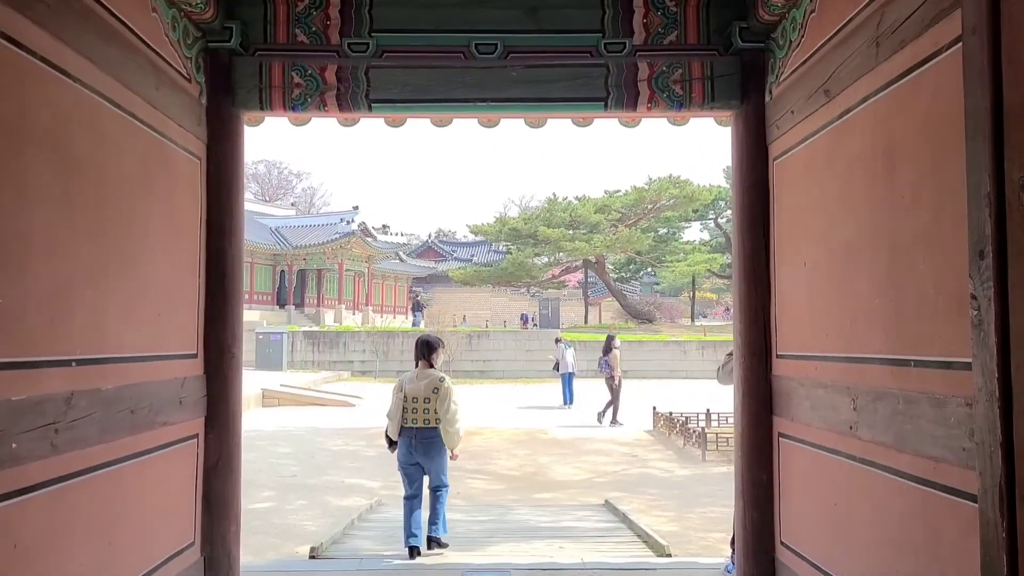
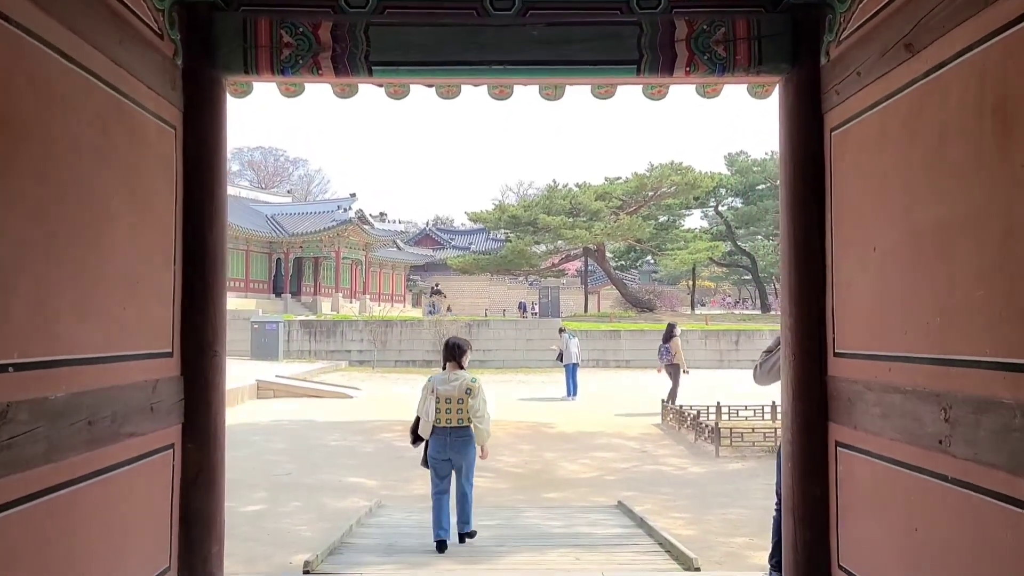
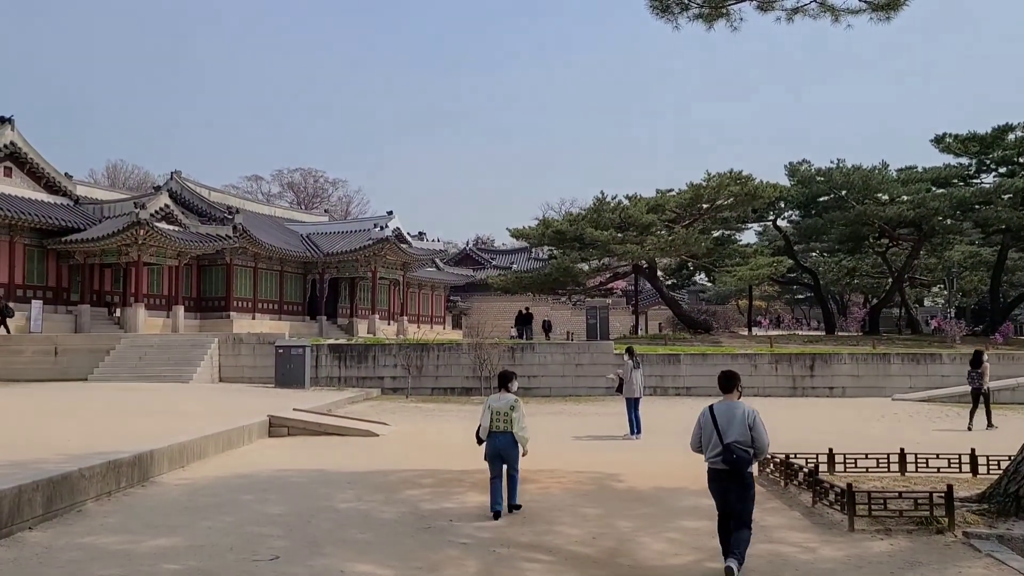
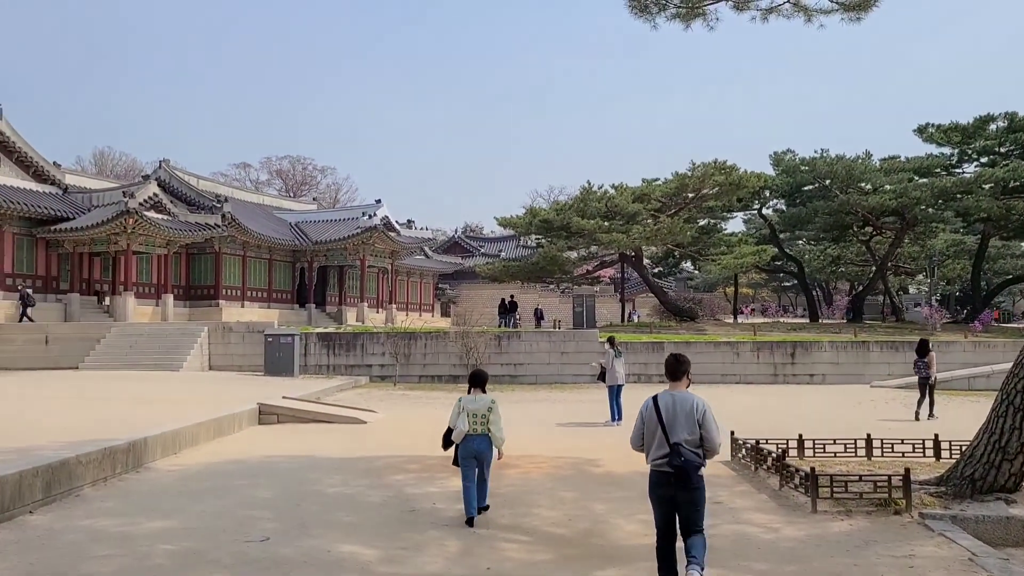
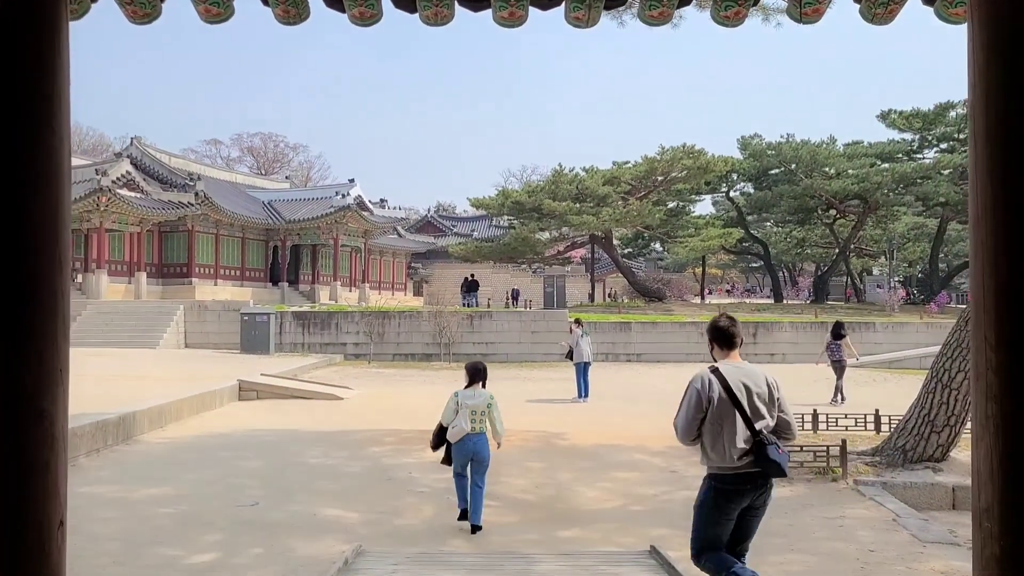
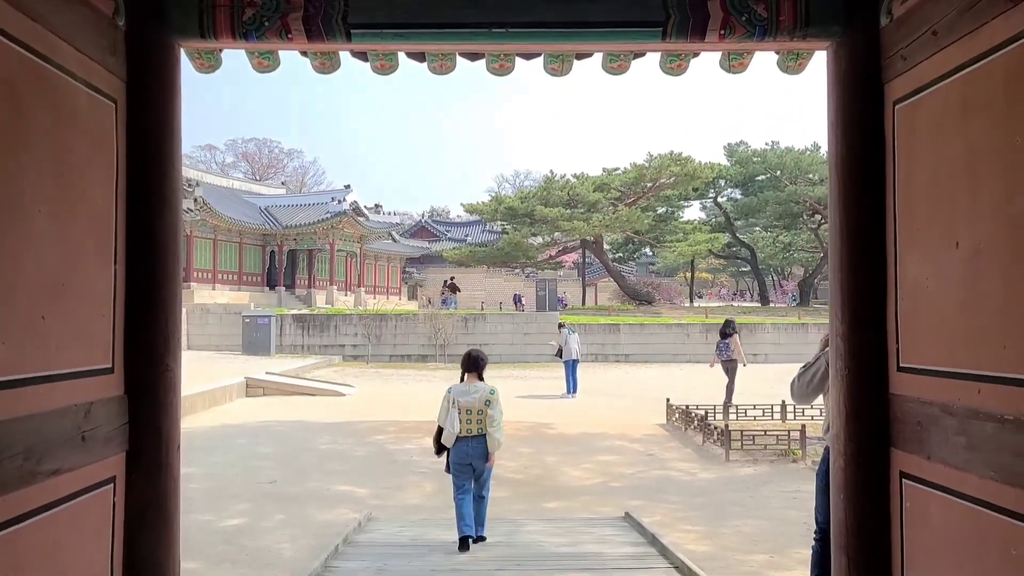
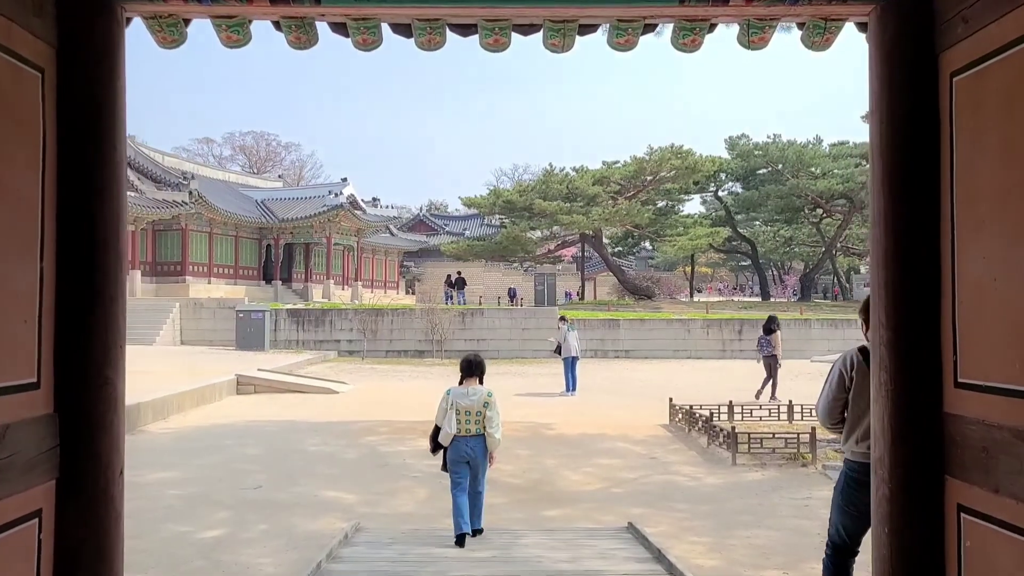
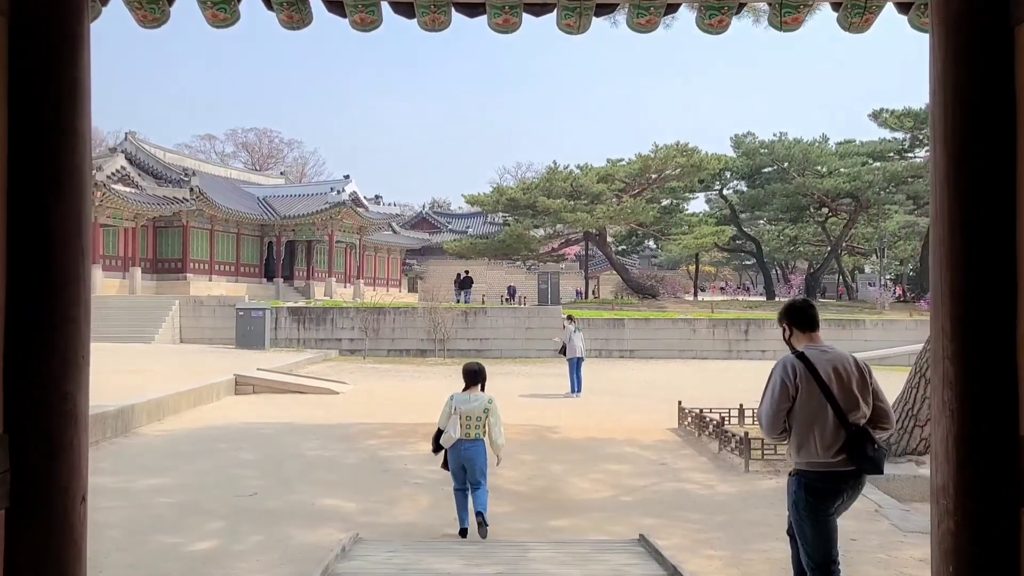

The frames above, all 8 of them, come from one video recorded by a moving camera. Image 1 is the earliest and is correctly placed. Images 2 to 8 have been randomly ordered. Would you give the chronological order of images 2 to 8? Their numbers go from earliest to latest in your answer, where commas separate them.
2, 6, 7, 8, 5, 4, 3
